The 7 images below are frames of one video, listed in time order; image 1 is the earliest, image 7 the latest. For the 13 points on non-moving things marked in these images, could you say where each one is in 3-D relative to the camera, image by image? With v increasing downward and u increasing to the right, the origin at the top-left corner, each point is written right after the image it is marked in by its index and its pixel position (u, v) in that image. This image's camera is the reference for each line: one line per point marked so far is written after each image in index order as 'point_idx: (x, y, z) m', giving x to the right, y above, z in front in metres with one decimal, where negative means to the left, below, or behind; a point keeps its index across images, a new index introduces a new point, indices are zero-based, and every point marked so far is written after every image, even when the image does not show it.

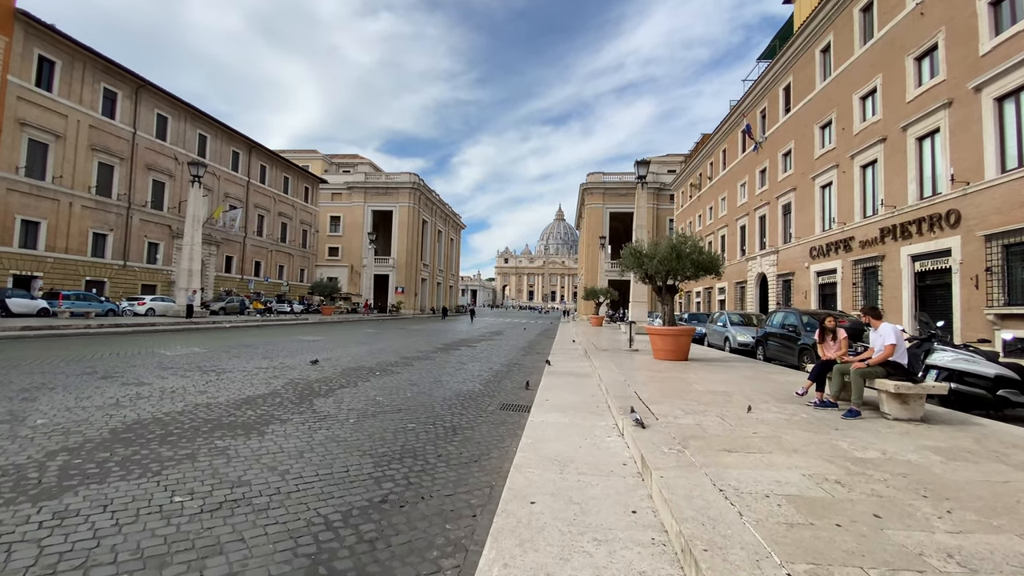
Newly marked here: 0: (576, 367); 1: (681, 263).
0: (+1.5, -1.9, +11.7) m
1: (+4.2, +0.6, +11.8) m
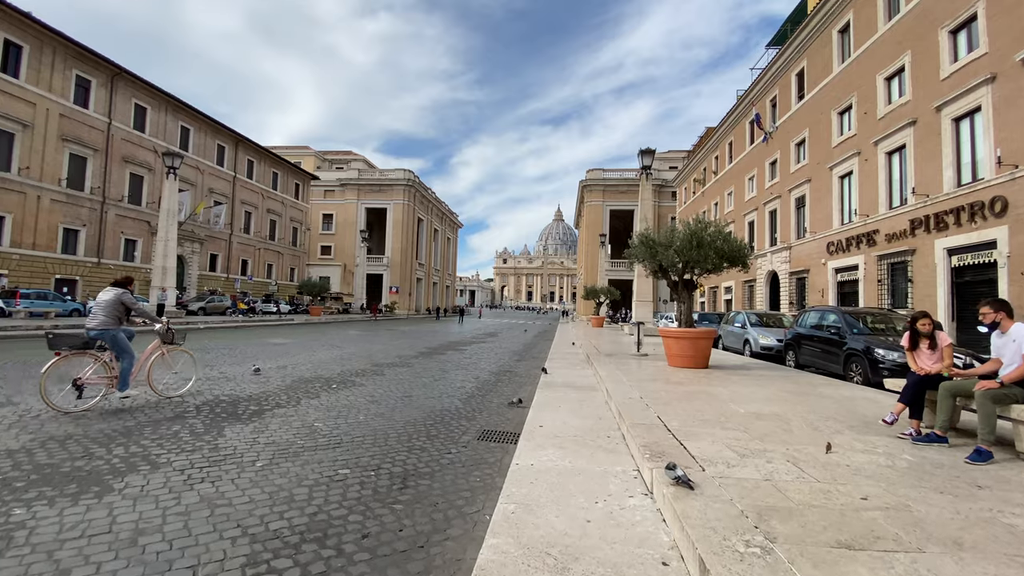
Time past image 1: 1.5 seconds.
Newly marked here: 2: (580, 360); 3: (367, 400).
0: (+1.3, -1.8, +9.8) m
1: (+4.0, +0.7, +9.9) m
2: (+1.8, -2.0, +13.0) m
3: (-2.3, -1.7, +7.5) m
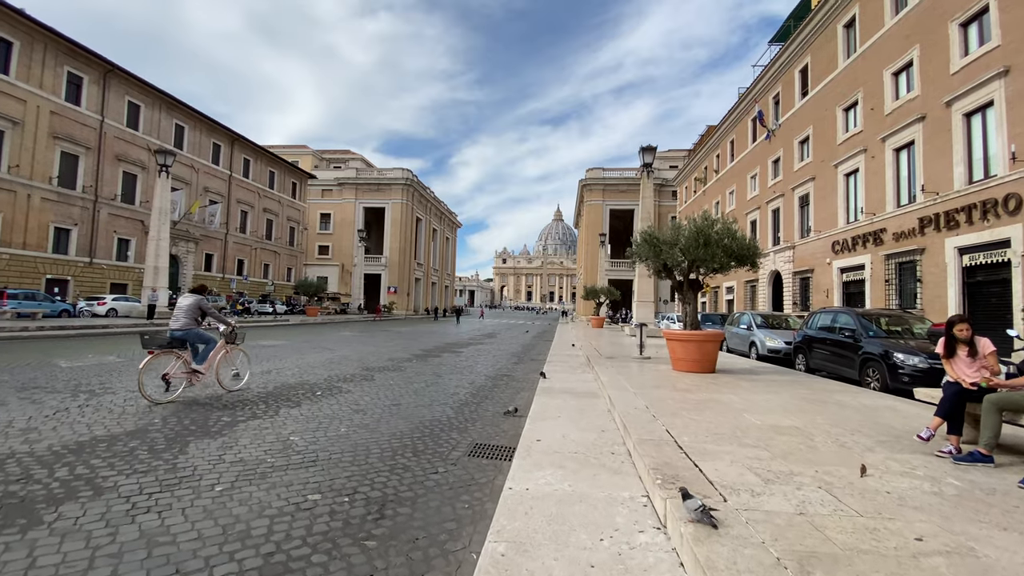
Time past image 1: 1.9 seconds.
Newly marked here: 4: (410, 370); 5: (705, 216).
0: (+1.2, -1.8, +9.3) m
1: (+3.9, +0.7, +9.4) m
2: (+1.8, -2.0, +12.5) m
3: (-2.3, -1.8, +6.9) m
4: (-2.4, -1.9, +11.1) m
5: (+4.1, +1.5, +10.0) m
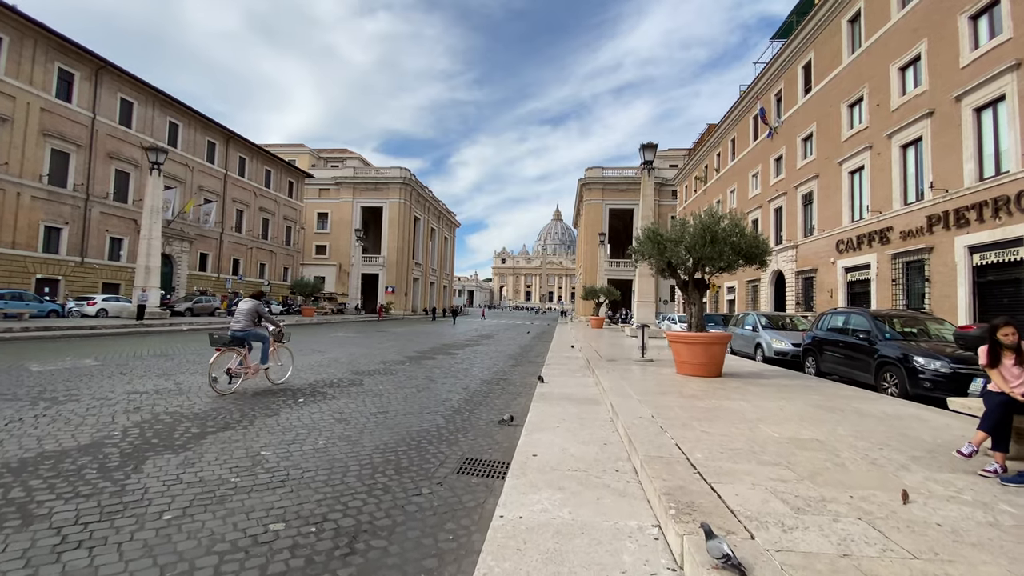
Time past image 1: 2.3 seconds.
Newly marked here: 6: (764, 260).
0: (+1.1, -1.8, +8.8) m
1: (+3.8, +0.7, +8.9) m
2: (+1.7, -2.0, +12.1) m
3: (-2.4, -1.7, +6.4) m
4: (-2.5, -1.9, +10.6) m
5: (+4.0, +1.5, +9.6) m
6: (+5.1, +0.6, +9.6) m
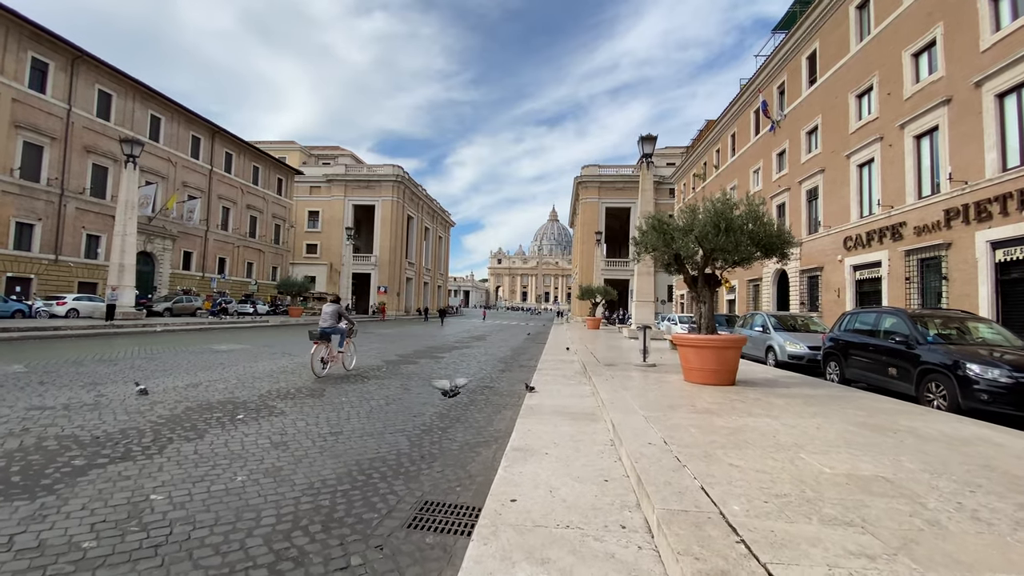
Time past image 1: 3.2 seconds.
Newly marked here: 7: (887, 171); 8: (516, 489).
0: (+0.9, -1.8, +7.6) m
1: (+3.6, +0.8, +7.8) m
2: (+1.4, -1.9, +10.9) m
3: (-2.6, -1.7, +5.2) m
4: (-2.7, -1.8, +9.4) m
5: (+3.7, +1.6, +8.4) m
6: (+4.8, +0.6, +8.5) m
7: (+15.4, +4.8, +19.6) m
8: (0.0, -1.6, +3.9) m
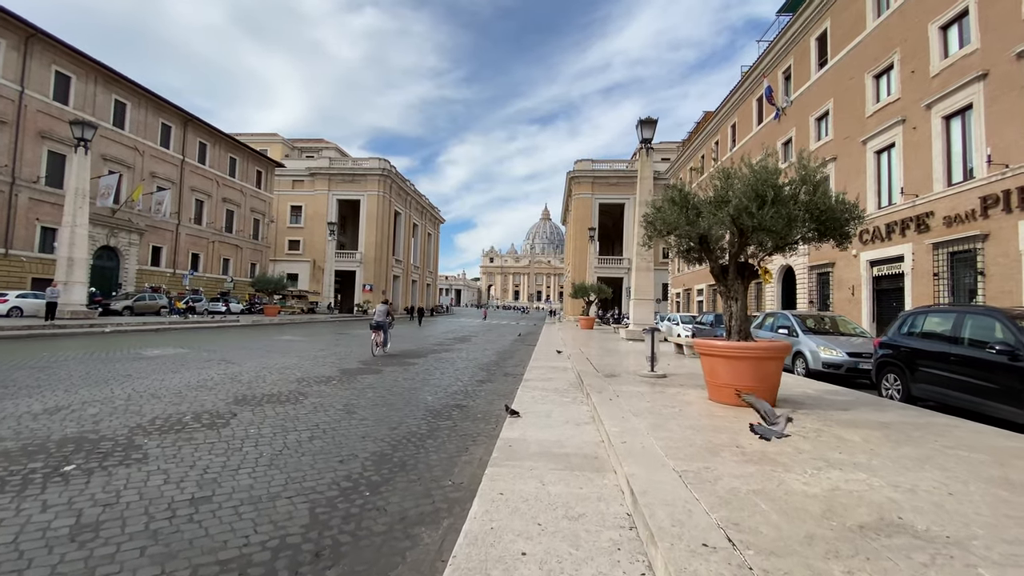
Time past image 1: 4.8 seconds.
0: (+0.6, -1.7, +5.7) m
1: (+3.3, +0.9, +5.9) m
2: (+1.0, -1.8, +8.9) m
3: (-2.9, -1.6, +3.2) m
4: (-3.1, -1.7, +7.4) m
5: (+3.4, +1.7, +6.5) m
6: (+4.5, +0.8, +6.5) m
7: (+14.8, +4.9, +17.8) m
8: (-0.2, -1.5, +1.9) m
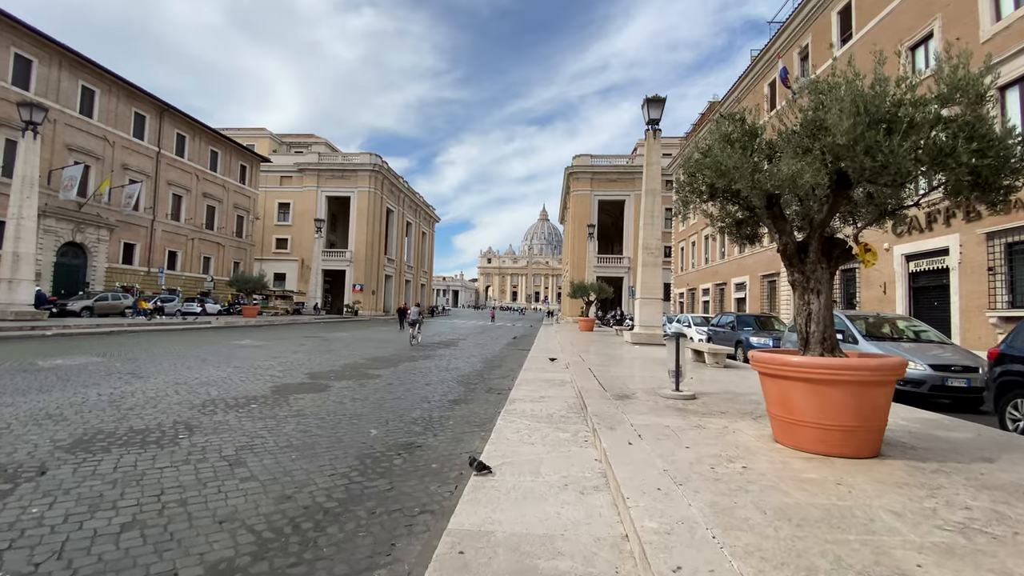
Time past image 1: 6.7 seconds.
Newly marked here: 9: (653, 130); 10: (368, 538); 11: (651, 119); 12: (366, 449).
0: (+0.3, -1.5, +3.4) m
1: (+3.0, +1.0, +3.6) m
2: (+0.8, -1.7, +6.7) m
3: (-3.2, -1.4, +1.0) m
4: (-3.4, -1.6, +5.1) m
5: (+3.1, +1.8, +4.3) m
6: (+4.2, +0.9, +4.3) m
7: (+14.5, +5.0, +15.7) m
8: (-0.5, -1.4, -0.3) m
9: (+5.6, +6.2, +18.8) m
10: (-0.9, -1.7, +3.3) m
11: (+5.3, +6.6, +18.4) m
12: (-1.5, -1.7, +5.2) m
